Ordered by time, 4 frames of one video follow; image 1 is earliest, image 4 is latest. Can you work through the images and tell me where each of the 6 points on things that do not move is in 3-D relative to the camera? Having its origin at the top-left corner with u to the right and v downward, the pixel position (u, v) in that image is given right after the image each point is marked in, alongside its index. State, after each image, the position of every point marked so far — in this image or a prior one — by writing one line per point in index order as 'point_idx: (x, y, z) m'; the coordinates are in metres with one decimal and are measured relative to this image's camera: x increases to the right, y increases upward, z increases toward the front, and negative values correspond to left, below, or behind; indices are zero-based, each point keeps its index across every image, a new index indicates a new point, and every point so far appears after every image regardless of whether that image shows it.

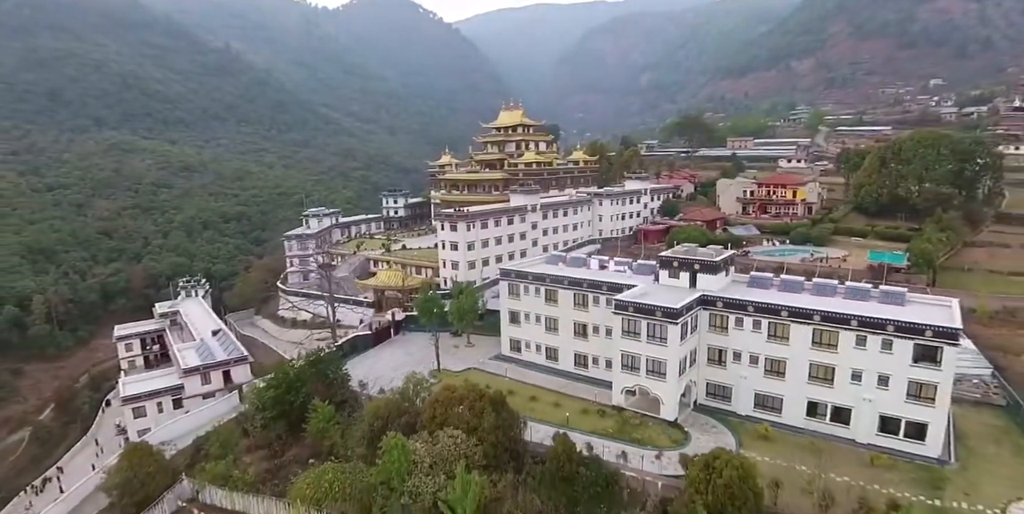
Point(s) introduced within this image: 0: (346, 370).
0: (-5.5, -3.8, +17.8) m
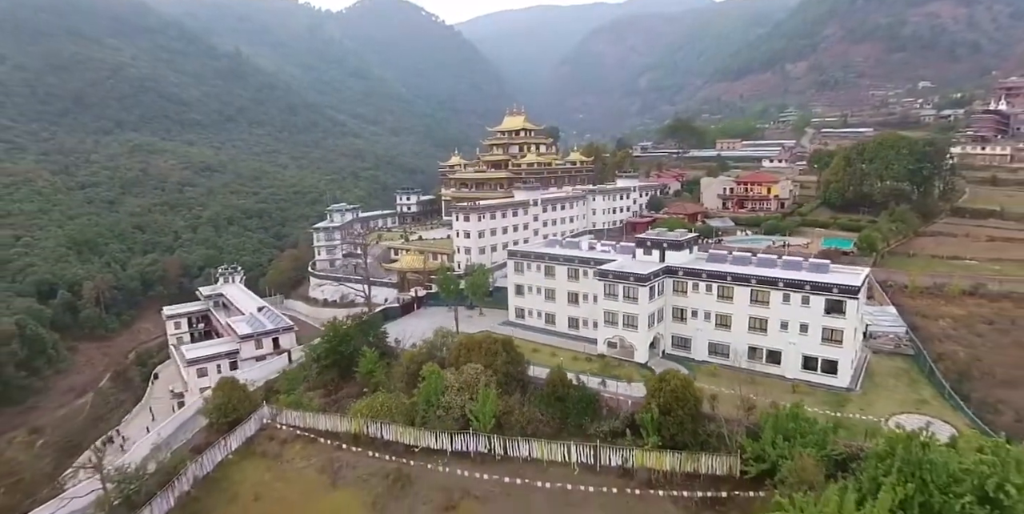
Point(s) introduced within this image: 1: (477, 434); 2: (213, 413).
0: (-5.3, -3.0, +21.9) m
1: (-1.0, -5.1, +15.7) m
2: (-9.8, -5.1, +17.9) m
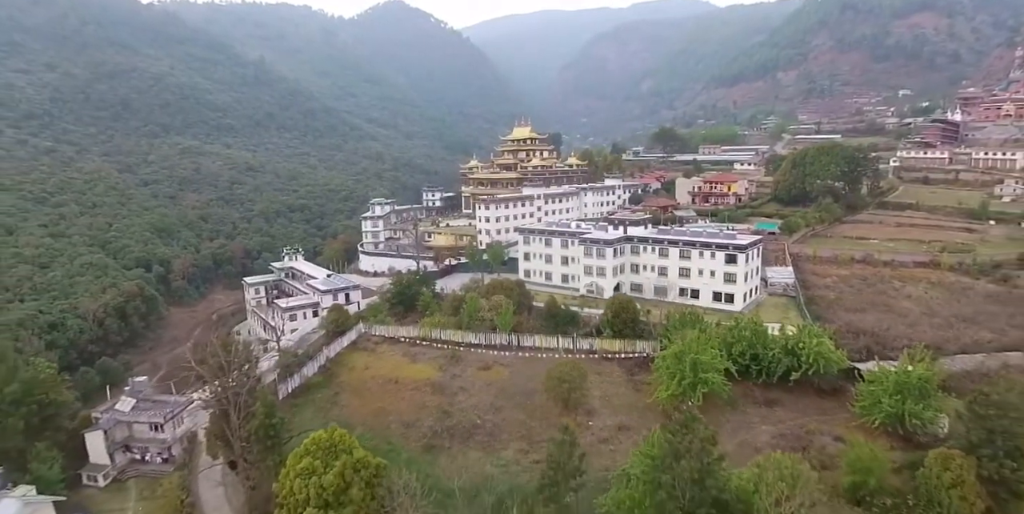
0: (-4.7, -1.4, +31.4) m
1: (-0.5, -3.5, +25.2) m
2: (-9.3, -3.5, +27.5) m
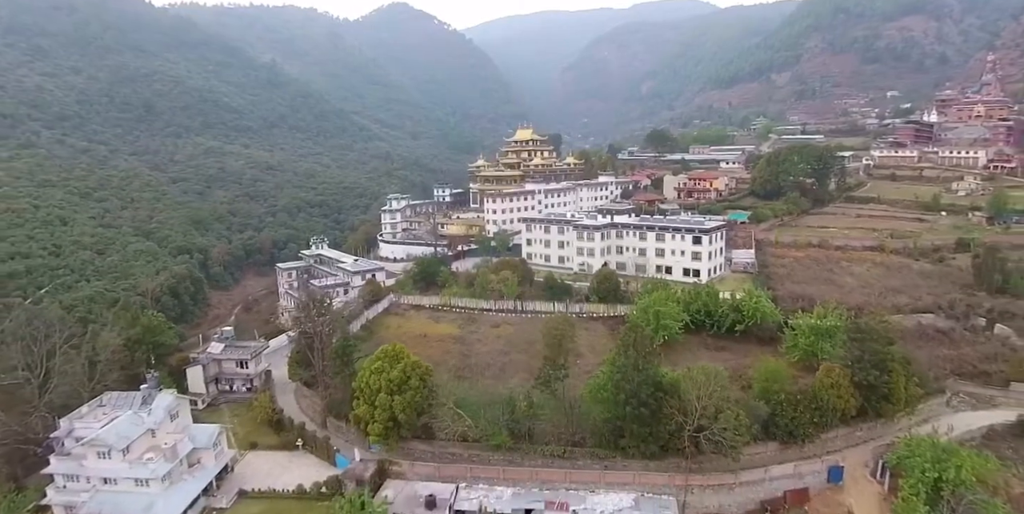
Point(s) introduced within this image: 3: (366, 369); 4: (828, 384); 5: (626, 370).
0: (-4.4, -0.3, +37.1) m
1: (-0.3, -2.4, +30.9) m
2: (-9.0, -2.4, +33.2) m
3: (-5.1, -3.9, +18.9) m
4: (+11.1, -4.5, +19.2) m
5: (+3.6, -3.6, +17.2) m
